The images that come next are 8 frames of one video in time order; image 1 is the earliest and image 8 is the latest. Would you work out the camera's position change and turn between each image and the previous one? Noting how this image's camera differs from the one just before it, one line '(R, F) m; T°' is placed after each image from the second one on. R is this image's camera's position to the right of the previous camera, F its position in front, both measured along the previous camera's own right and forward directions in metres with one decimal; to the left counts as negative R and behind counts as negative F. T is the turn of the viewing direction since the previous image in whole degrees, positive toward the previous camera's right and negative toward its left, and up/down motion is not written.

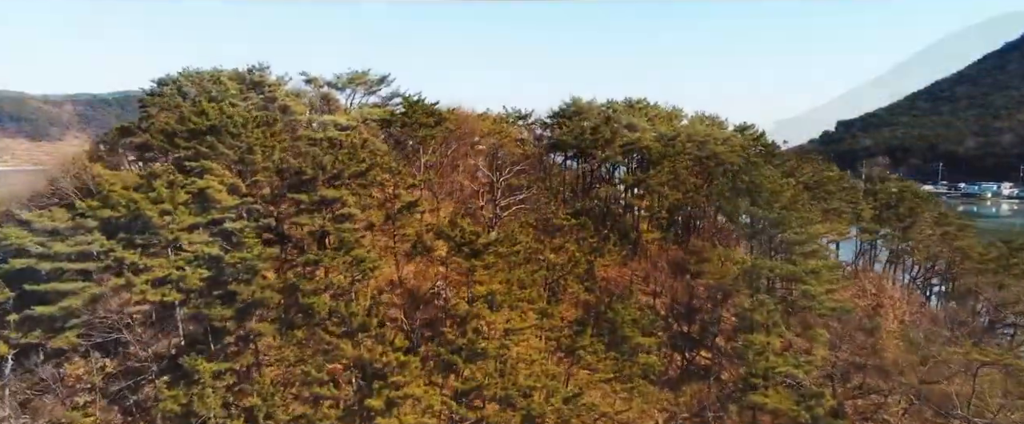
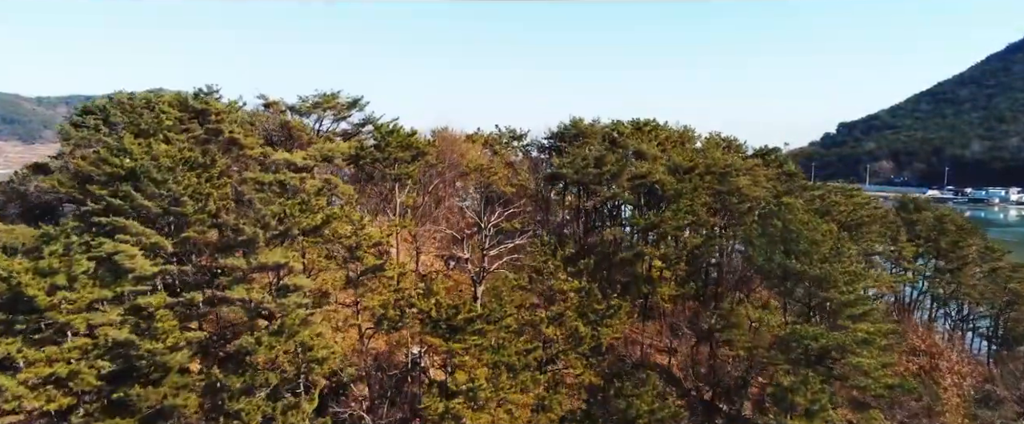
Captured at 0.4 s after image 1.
(+0.3, +3.9) m; 0°
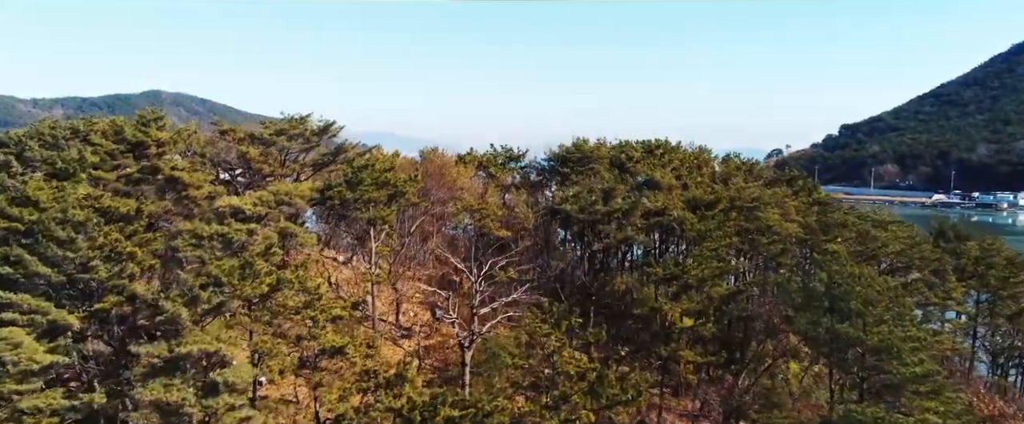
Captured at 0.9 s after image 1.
(+0.1, +3.4) m; 0°
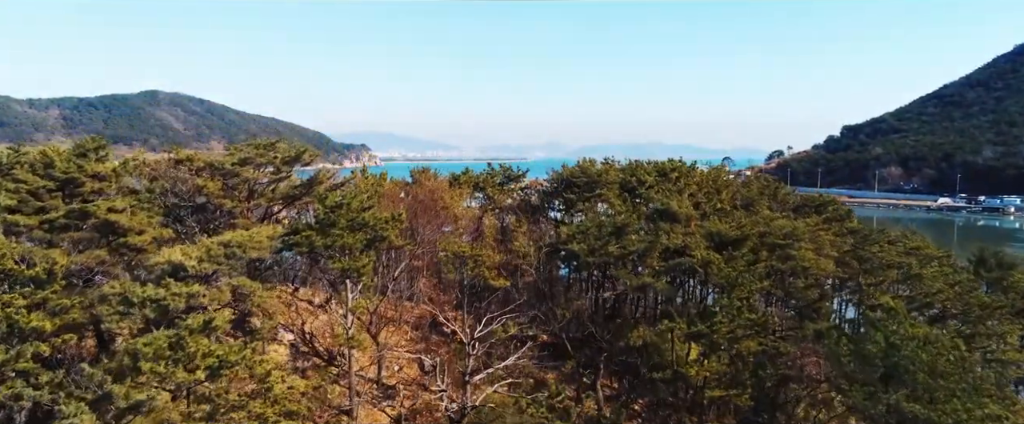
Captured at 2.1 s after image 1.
(0.0, +2.8) m; 0°
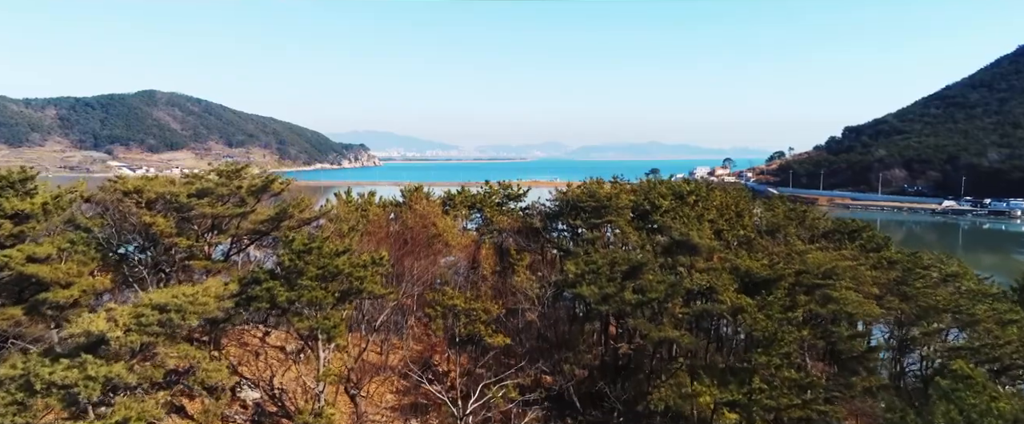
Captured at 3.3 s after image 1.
(0.0, +2.6) m; 0°
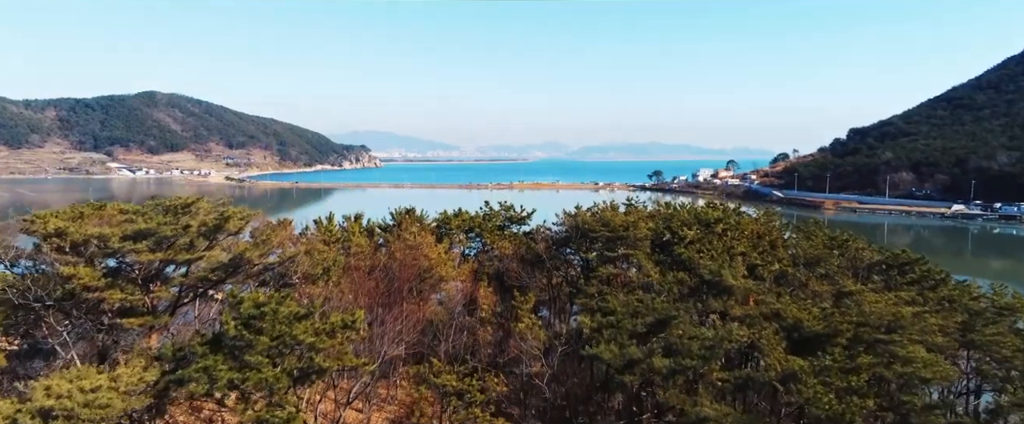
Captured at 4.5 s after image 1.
(0.0, +2.9) m; 0°
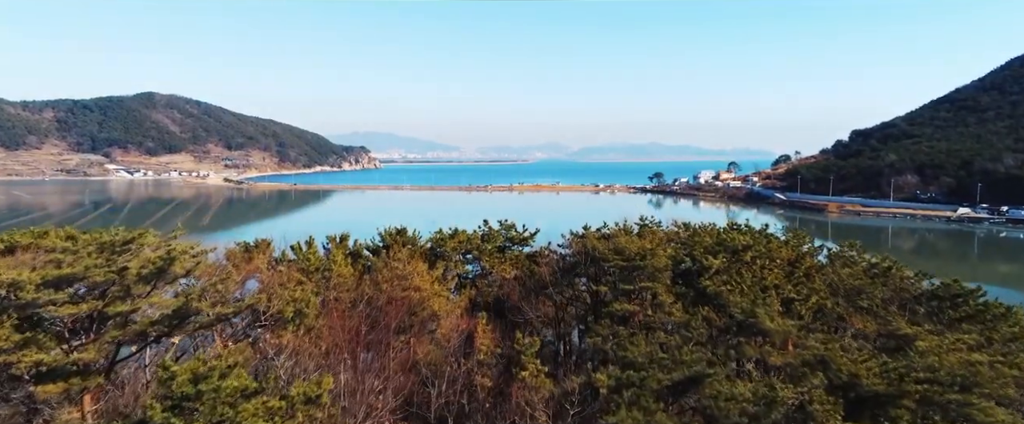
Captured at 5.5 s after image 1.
(-0.1, +2.4) m; 0°
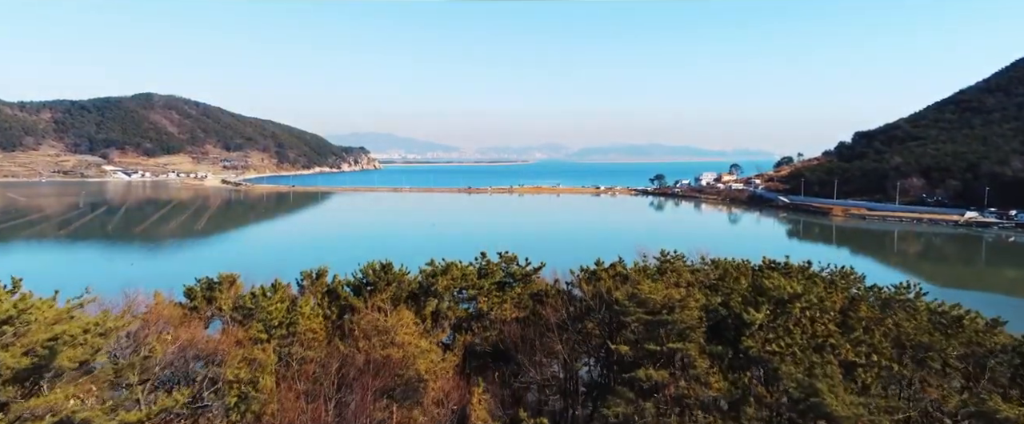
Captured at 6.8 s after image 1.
(0.0, +3.0) m; 0°
